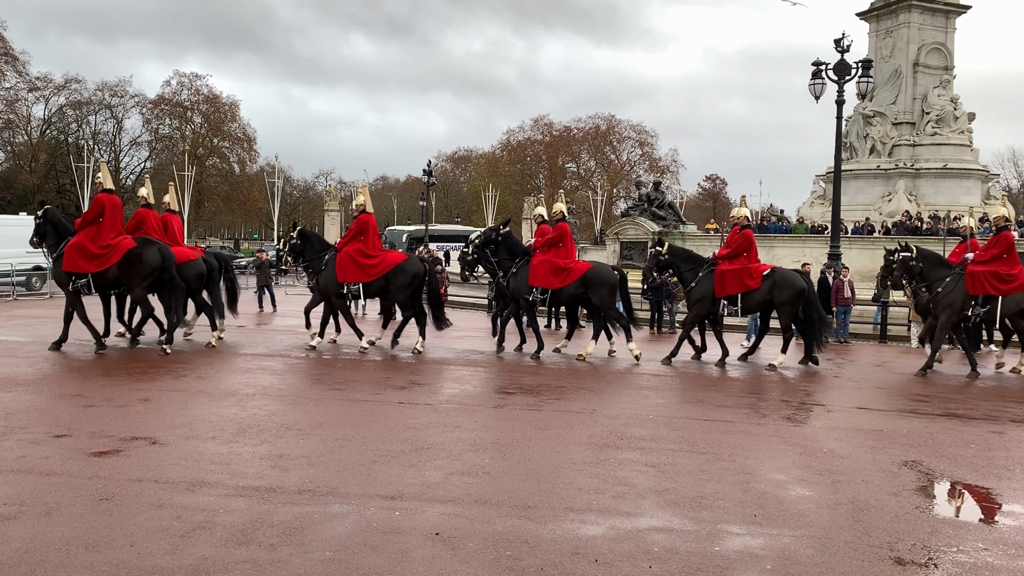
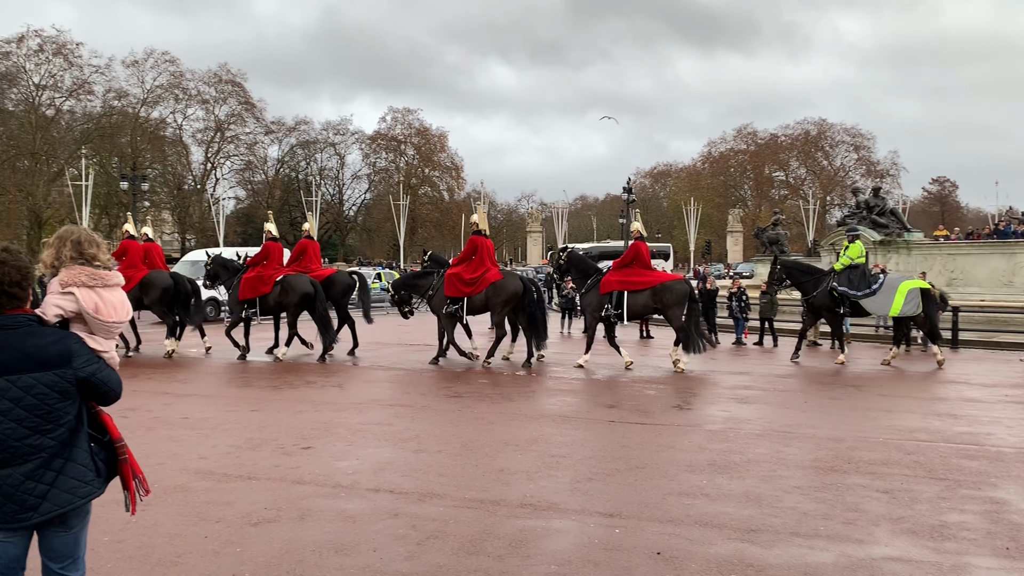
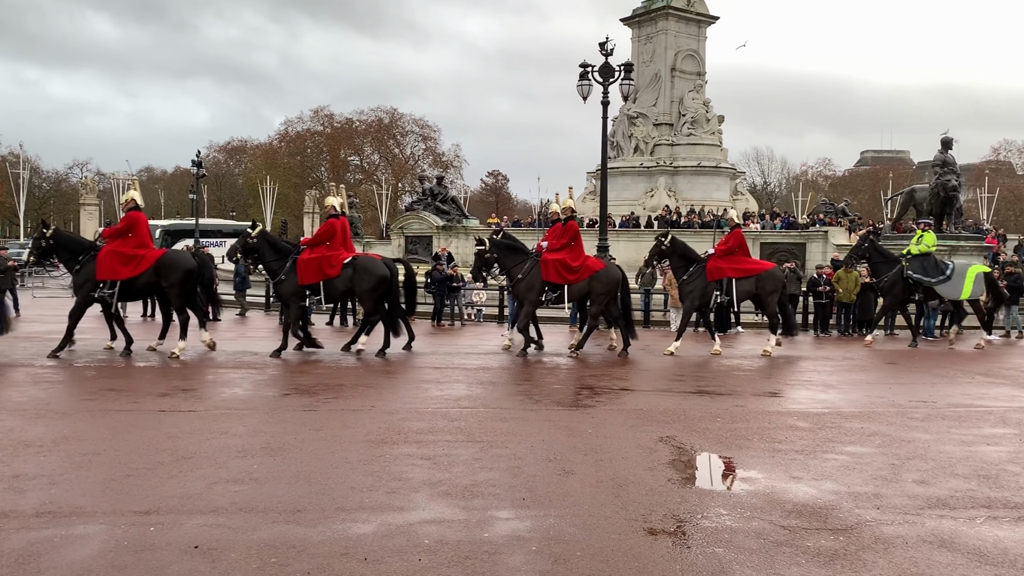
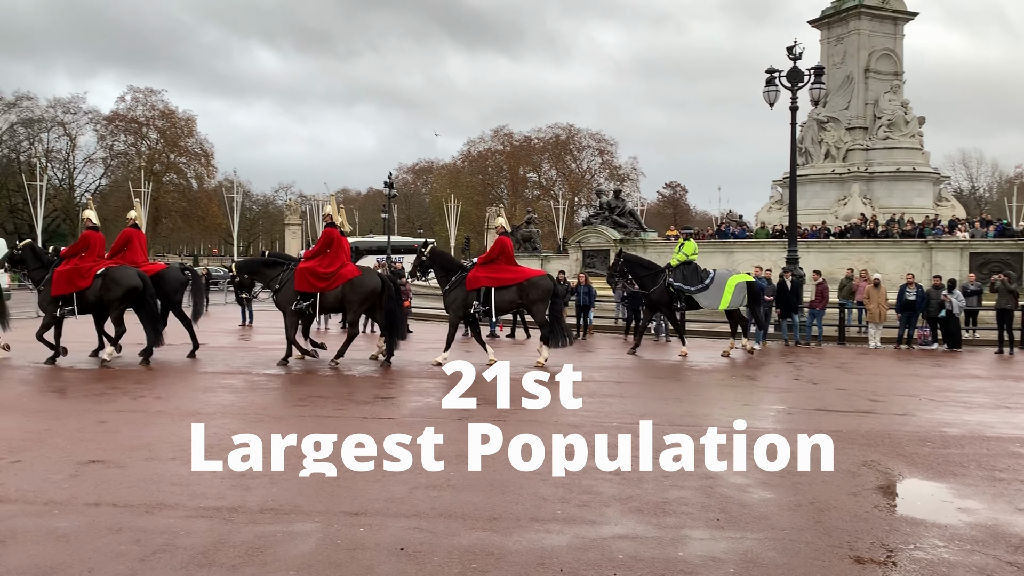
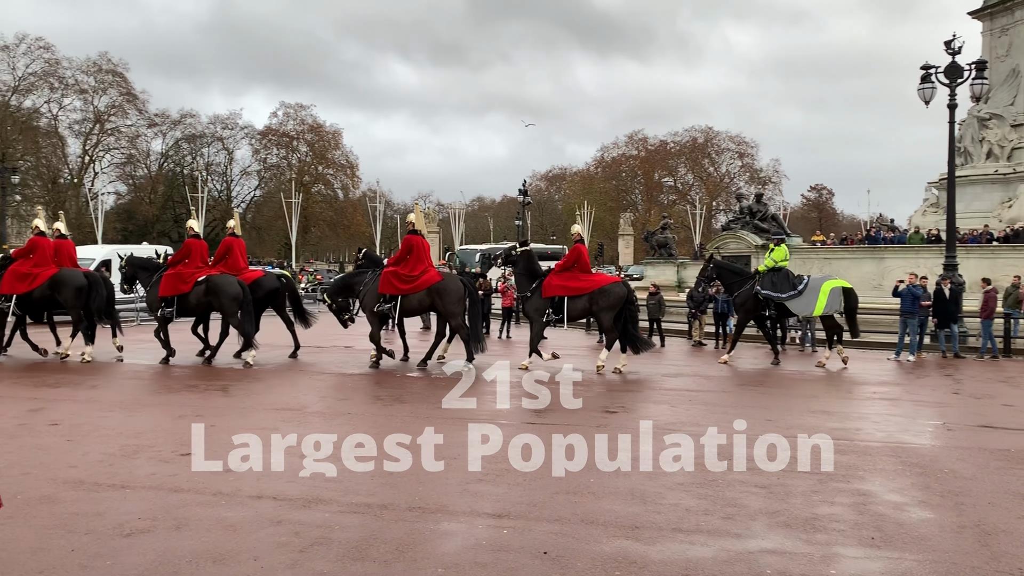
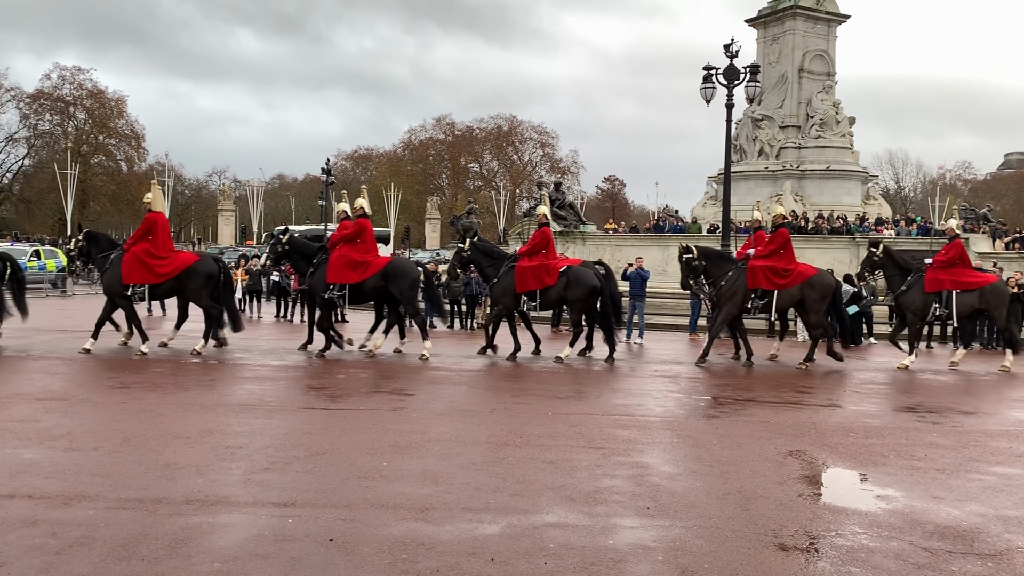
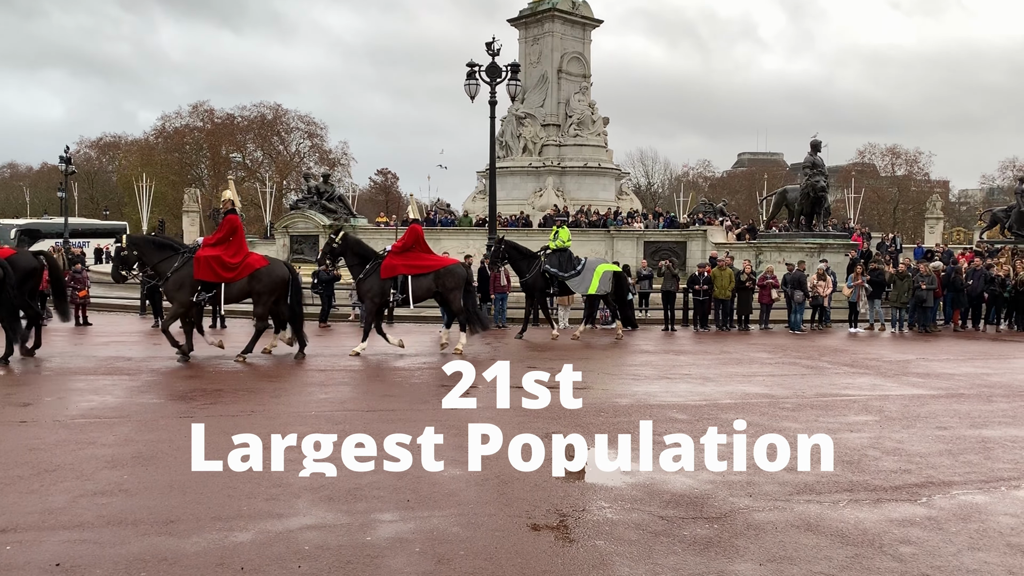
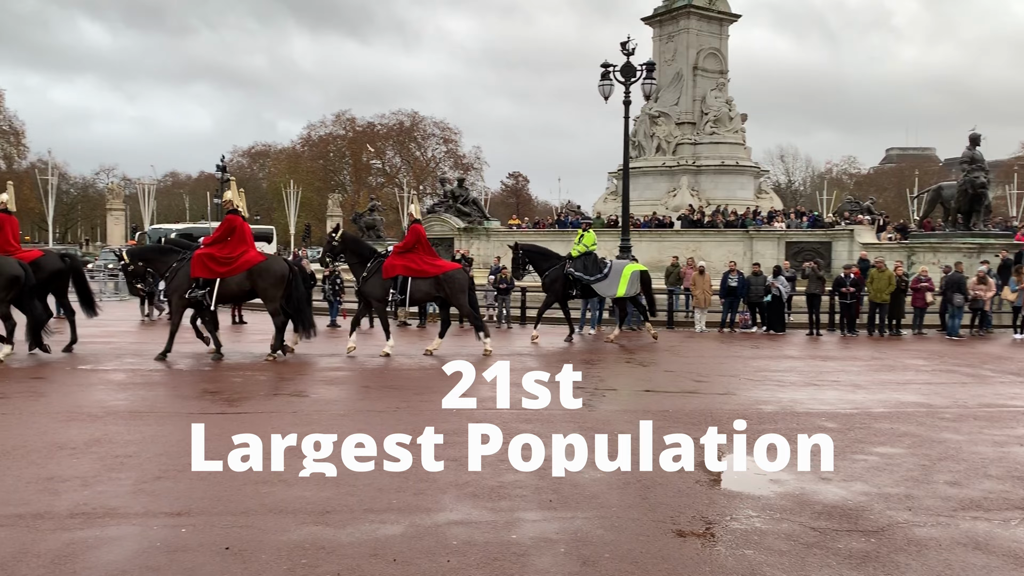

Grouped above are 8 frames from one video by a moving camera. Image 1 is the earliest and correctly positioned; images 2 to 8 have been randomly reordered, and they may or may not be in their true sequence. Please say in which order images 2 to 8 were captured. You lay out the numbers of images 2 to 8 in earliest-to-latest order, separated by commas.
6, 3, 7, 8, 4, 5, 2
